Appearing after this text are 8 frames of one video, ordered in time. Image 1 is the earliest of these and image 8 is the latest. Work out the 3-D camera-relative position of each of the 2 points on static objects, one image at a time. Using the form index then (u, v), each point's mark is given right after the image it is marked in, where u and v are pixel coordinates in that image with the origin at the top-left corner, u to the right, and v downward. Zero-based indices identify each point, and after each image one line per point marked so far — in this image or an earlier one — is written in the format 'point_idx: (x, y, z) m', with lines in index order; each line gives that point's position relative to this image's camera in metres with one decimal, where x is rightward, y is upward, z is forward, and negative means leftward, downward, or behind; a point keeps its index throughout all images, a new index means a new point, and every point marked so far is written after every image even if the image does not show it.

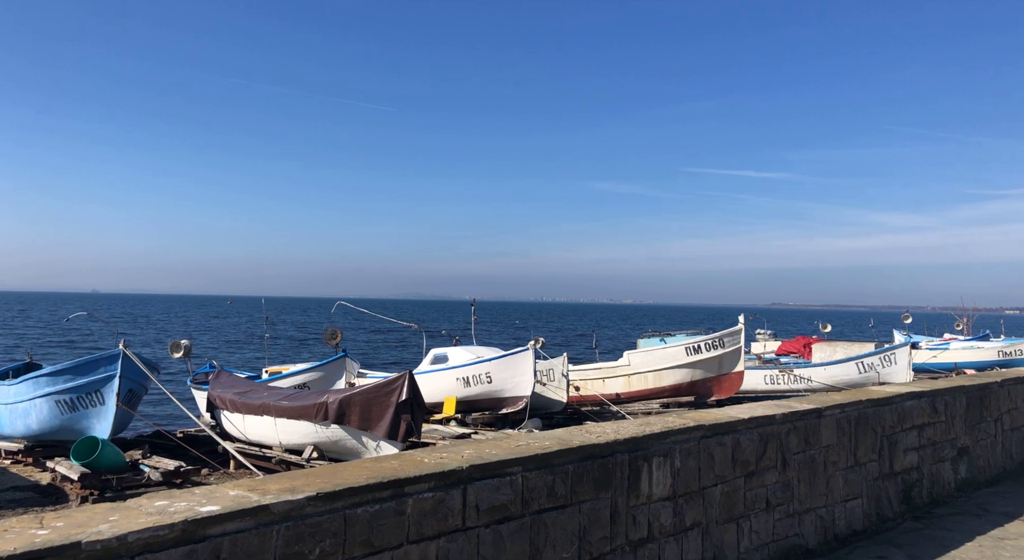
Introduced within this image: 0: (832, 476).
0: (+1.6, -1.0, +4.3) m
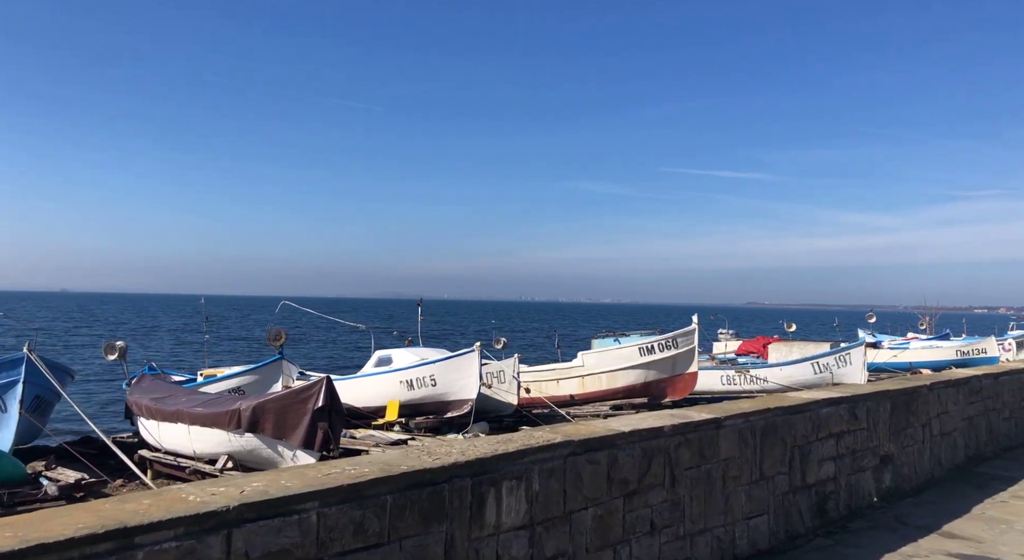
0: (+1.0, -1.0, +4.1) m
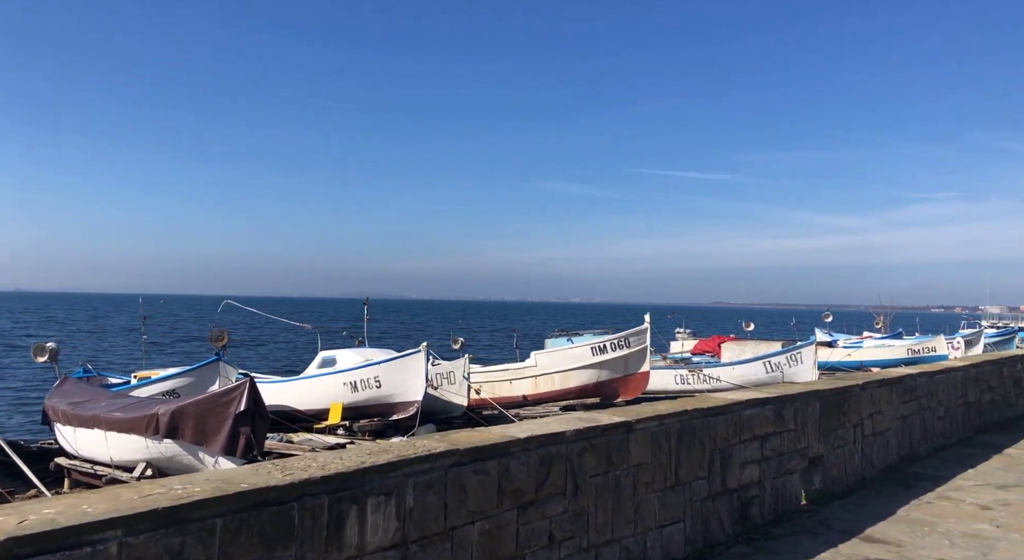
0: (+0.6, -1.0, +4.0) m
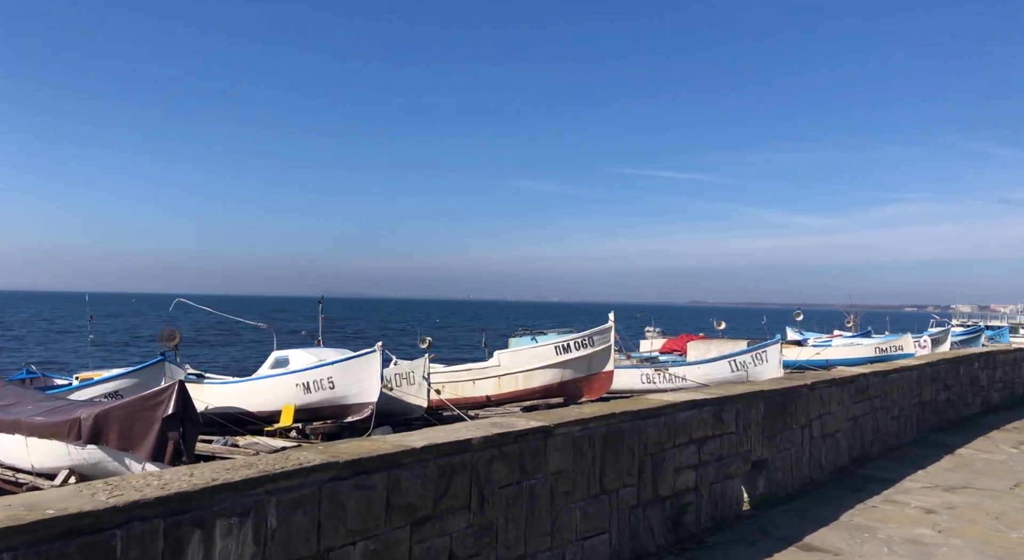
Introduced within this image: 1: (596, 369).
0: (+0.2, -1.0, +3.7) m
1: (+1.9, -2.0, +19.9) m
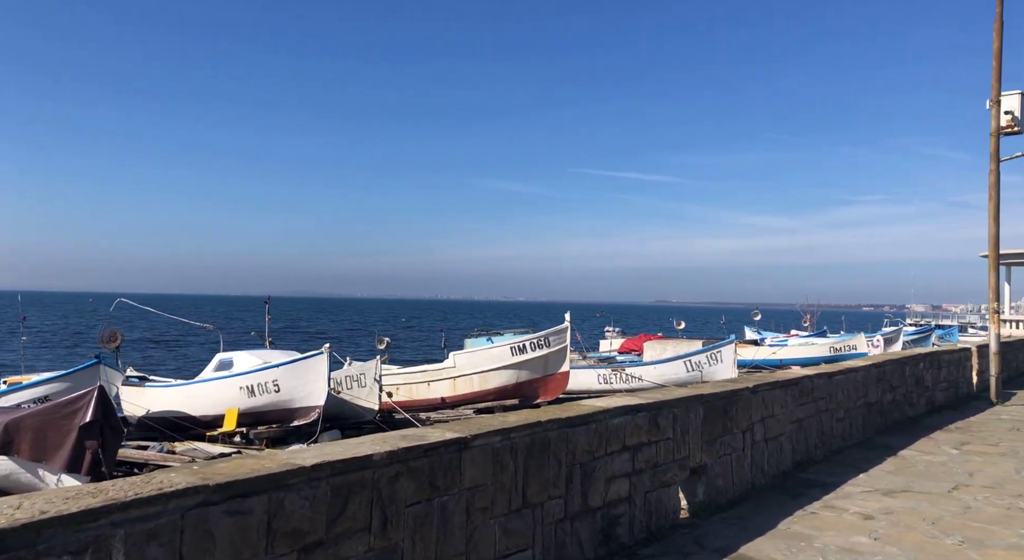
0: (-0.1, -1.0, +3.5) m
1: (+0.9, -2.1, +19.8) m
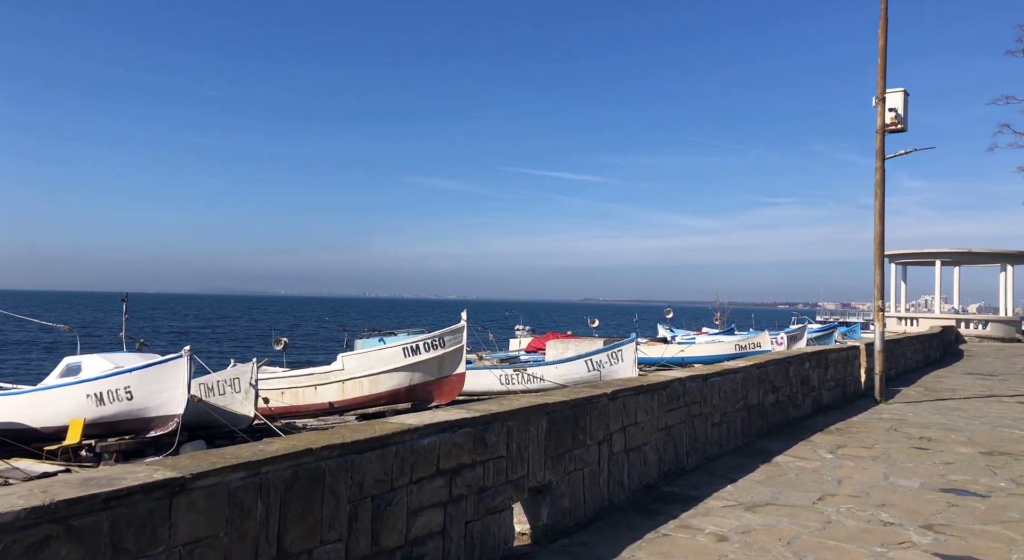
0: (-1.0, -1.0, +2.8) m
1: (-1.5, -2.0, +19.1) m
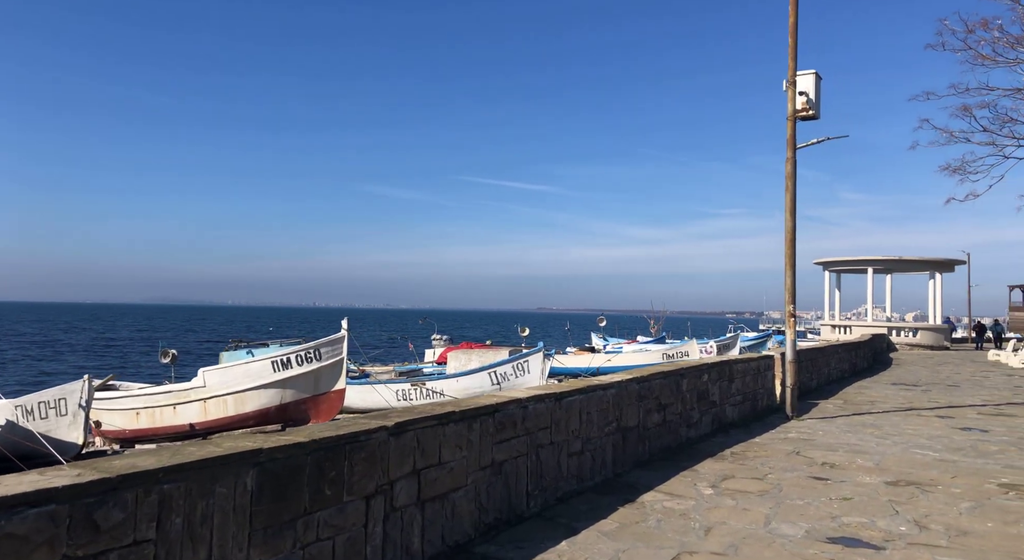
0: (-2.2, -1.0, +1.0) m
1: (-3.8, -2.1, +17.3) m
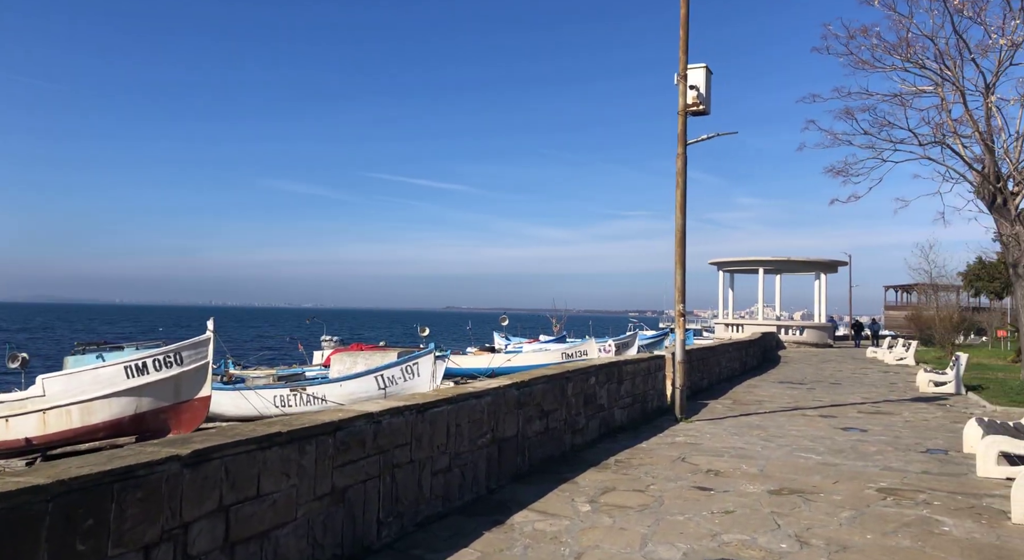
0: (-2.6, -0.9, 0.0) m
1: (-6.0, -2.1, +15.9) m
